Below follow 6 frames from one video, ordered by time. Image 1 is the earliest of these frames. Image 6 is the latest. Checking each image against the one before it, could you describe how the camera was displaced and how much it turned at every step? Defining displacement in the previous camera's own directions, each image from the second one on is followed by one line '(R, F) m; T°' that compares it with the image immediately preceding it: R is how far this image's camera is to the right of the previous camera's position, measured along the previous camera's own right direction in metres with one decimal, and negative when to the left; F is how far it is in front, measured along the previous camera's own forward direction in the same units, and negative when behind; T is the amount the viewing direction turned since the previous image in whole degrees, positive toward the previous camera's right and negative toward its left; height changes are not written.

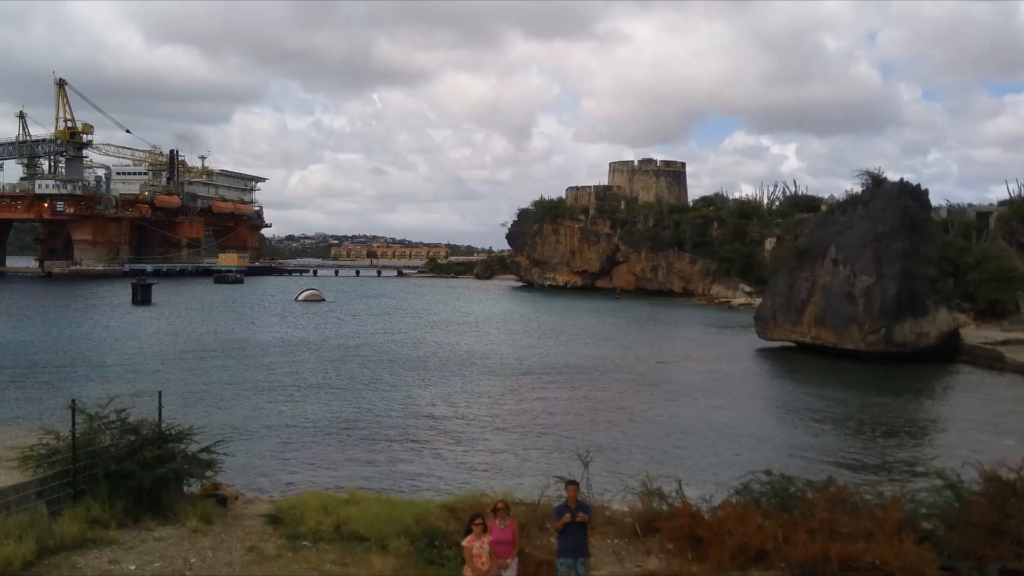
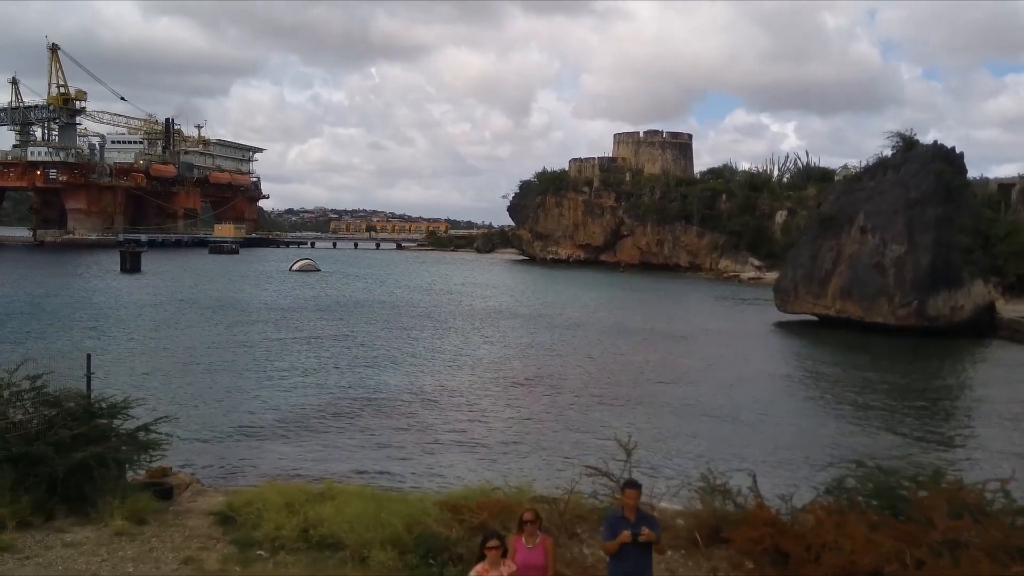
(-0.2, +1.9) m; 0°
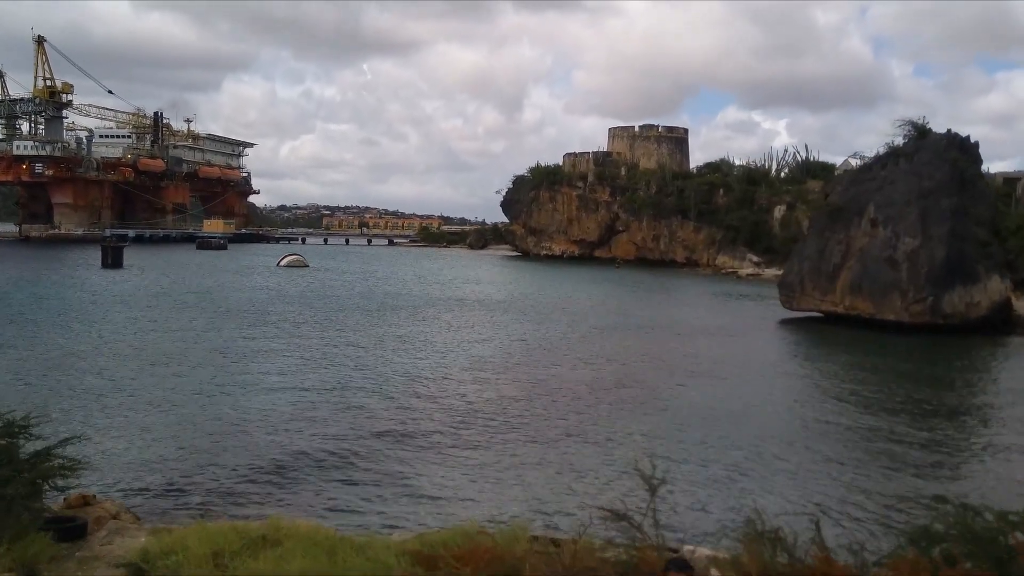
(0.0, +1.4) m; 0°
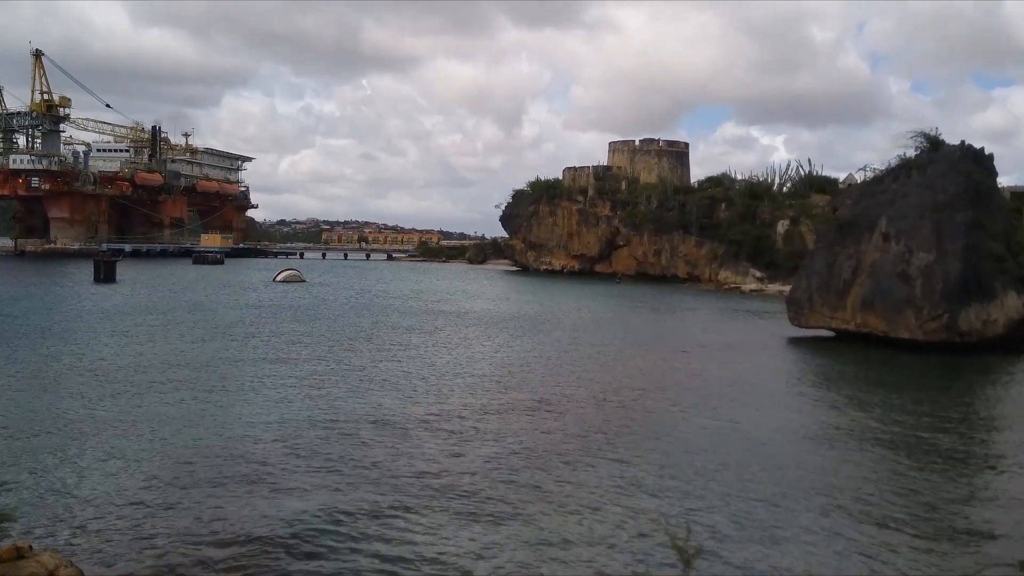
(0.0, +0.9) m; 0°
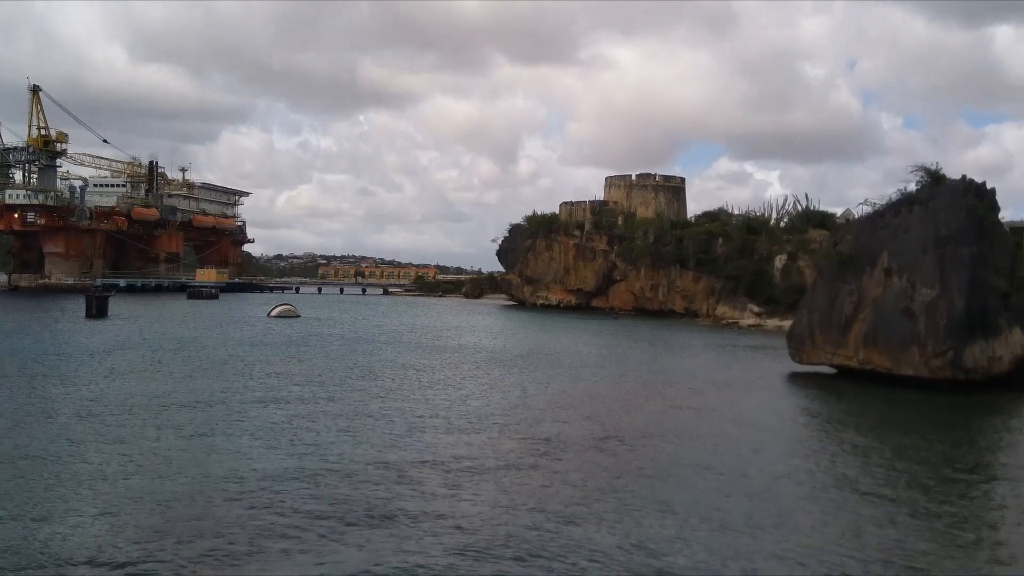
(0.0, +0.4) m; 0°
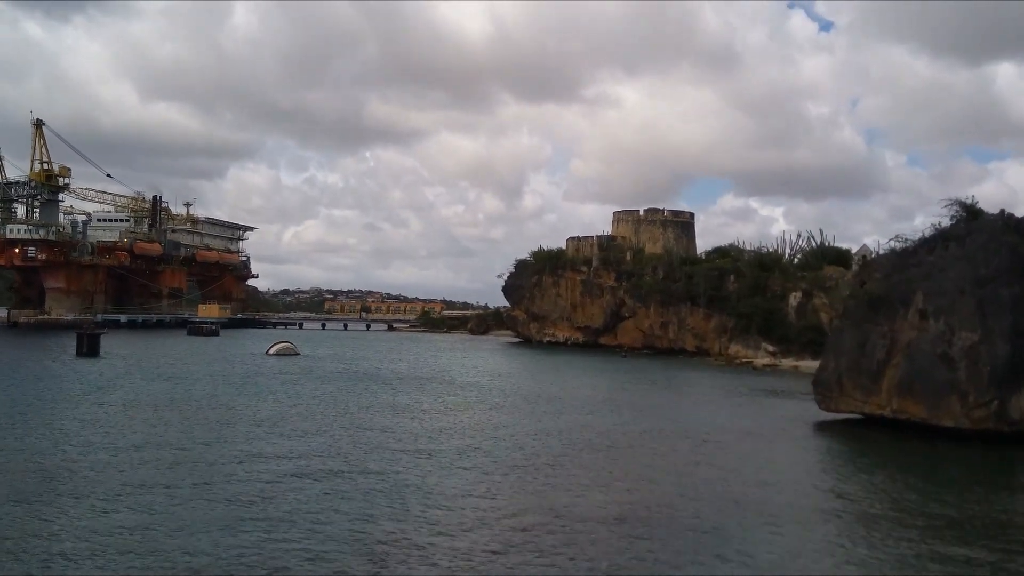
(0.0, +1.7) m; 0°
